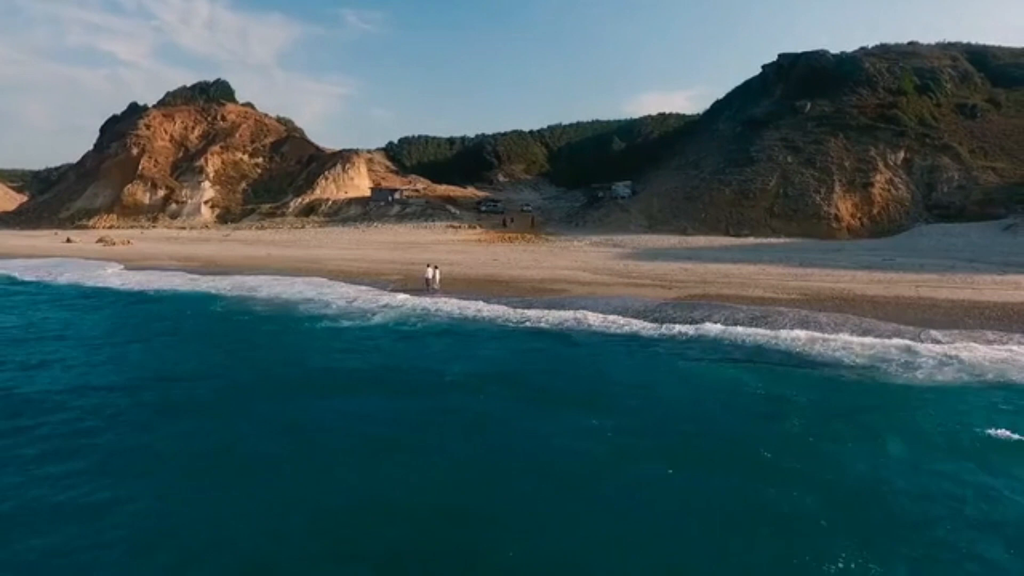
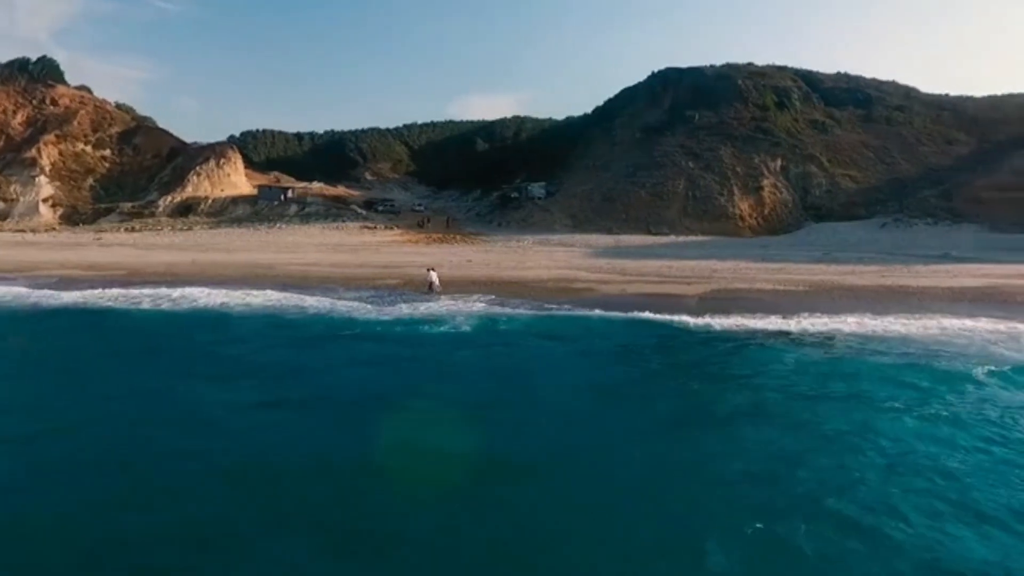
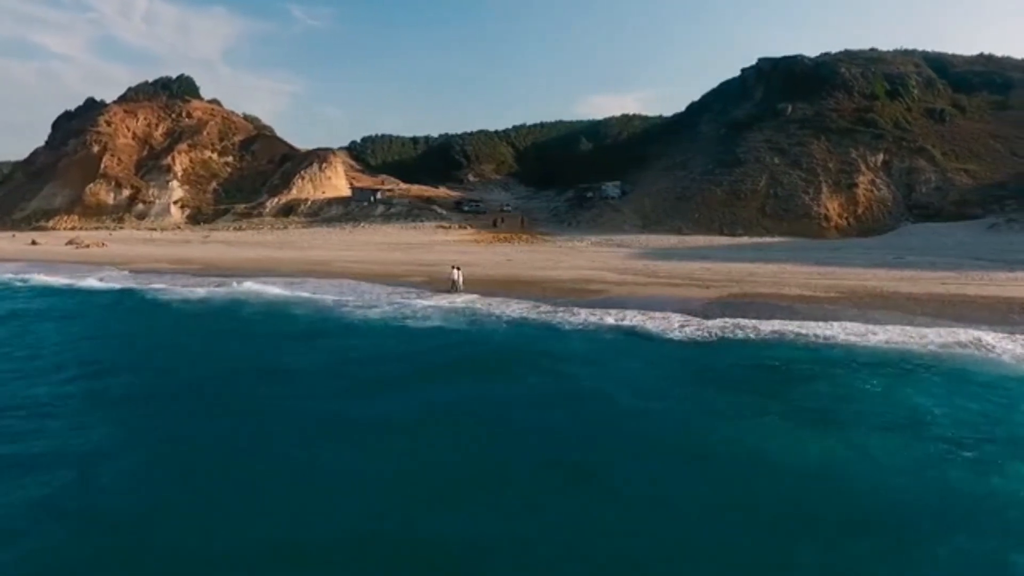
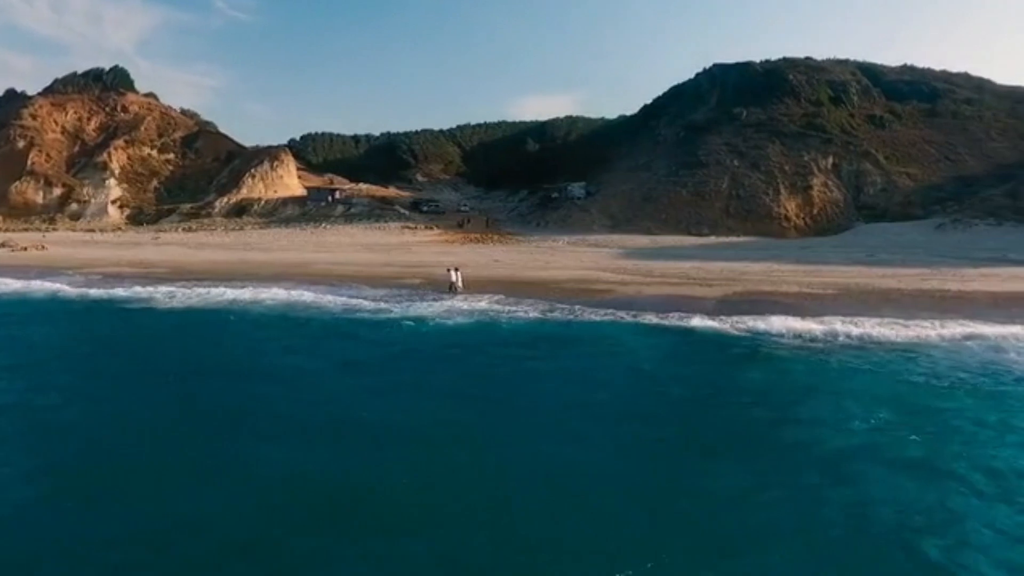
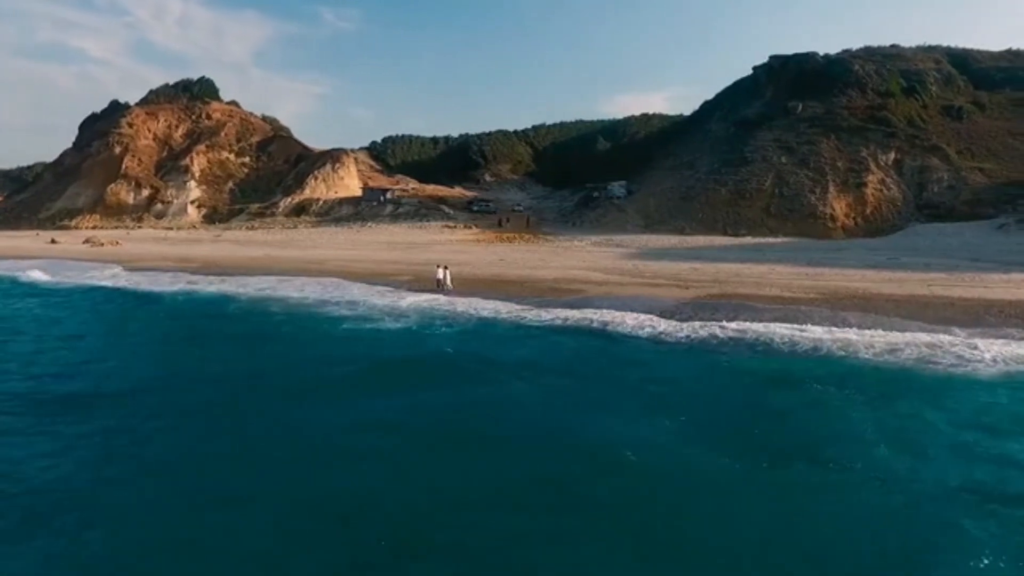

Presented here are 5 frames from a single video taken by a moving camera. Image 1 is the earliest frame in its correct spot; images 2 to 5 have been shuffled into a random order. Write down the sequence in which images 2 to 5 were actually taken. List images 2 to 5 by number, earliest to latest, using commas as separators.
5, 3, 4, 2
